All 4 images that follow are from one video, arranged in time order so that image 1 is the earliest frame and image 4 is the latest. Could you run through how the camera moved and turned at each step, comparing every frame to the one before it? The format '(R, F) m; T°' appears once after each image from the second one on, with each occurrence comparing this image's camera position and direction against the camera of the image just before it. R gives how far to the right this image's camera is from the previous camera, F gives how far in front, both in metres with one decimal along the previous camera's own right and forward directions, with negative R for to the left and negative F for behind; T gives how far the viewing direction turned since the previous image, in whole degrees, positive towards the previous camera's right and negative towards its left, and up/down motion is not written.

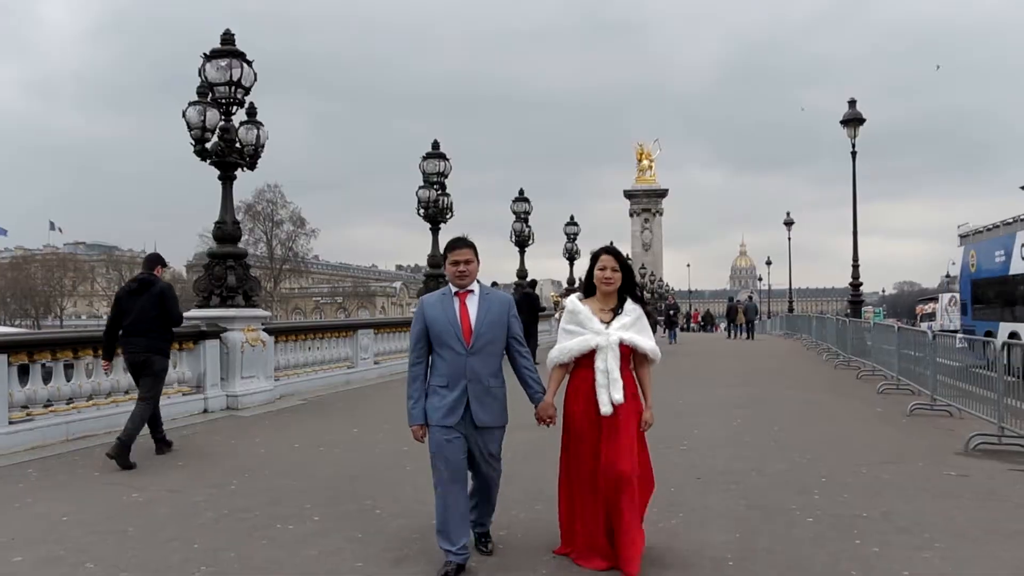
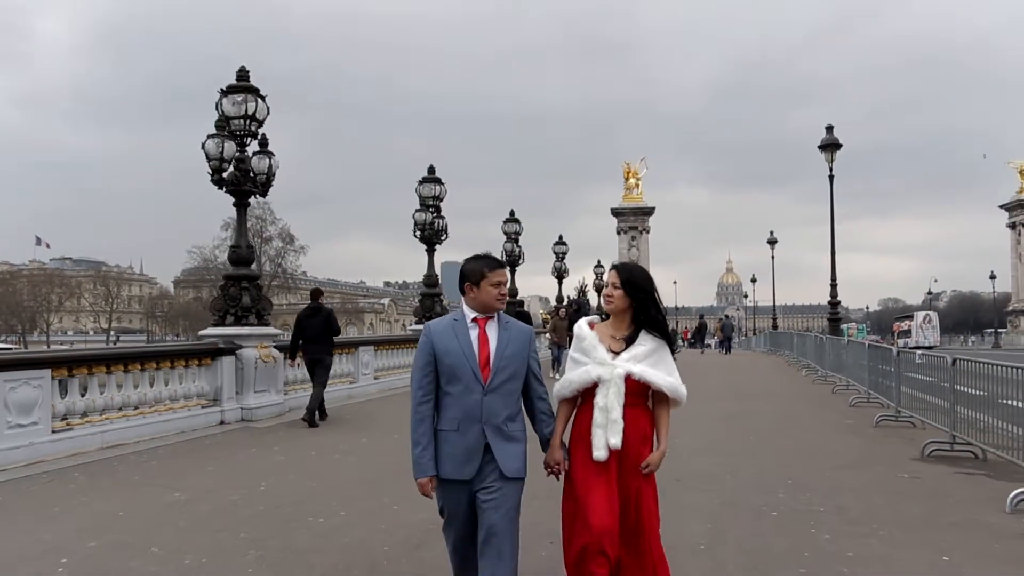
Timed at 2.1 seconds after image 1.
(-0.1, -0.8) m; +1°
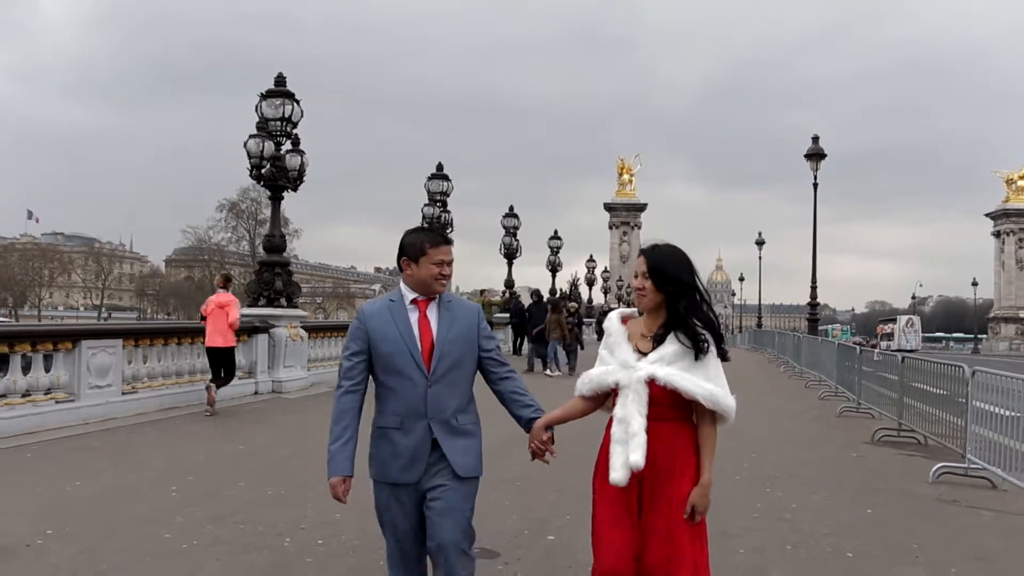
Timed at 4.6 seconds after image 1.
(-0.2, -1.4) m; +1°
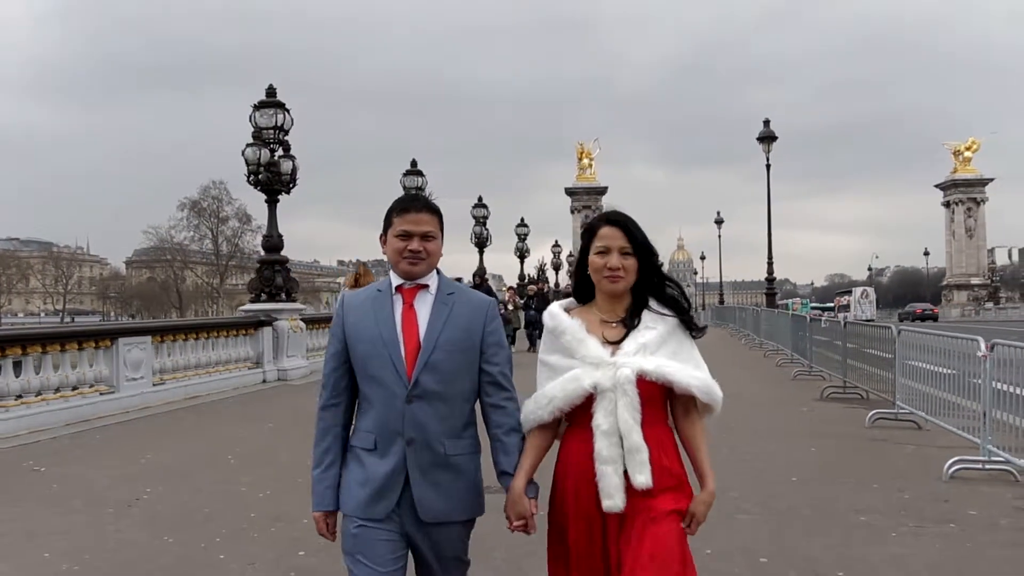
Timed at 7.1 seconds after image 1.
(-0.3, -1.2) m; +2°
